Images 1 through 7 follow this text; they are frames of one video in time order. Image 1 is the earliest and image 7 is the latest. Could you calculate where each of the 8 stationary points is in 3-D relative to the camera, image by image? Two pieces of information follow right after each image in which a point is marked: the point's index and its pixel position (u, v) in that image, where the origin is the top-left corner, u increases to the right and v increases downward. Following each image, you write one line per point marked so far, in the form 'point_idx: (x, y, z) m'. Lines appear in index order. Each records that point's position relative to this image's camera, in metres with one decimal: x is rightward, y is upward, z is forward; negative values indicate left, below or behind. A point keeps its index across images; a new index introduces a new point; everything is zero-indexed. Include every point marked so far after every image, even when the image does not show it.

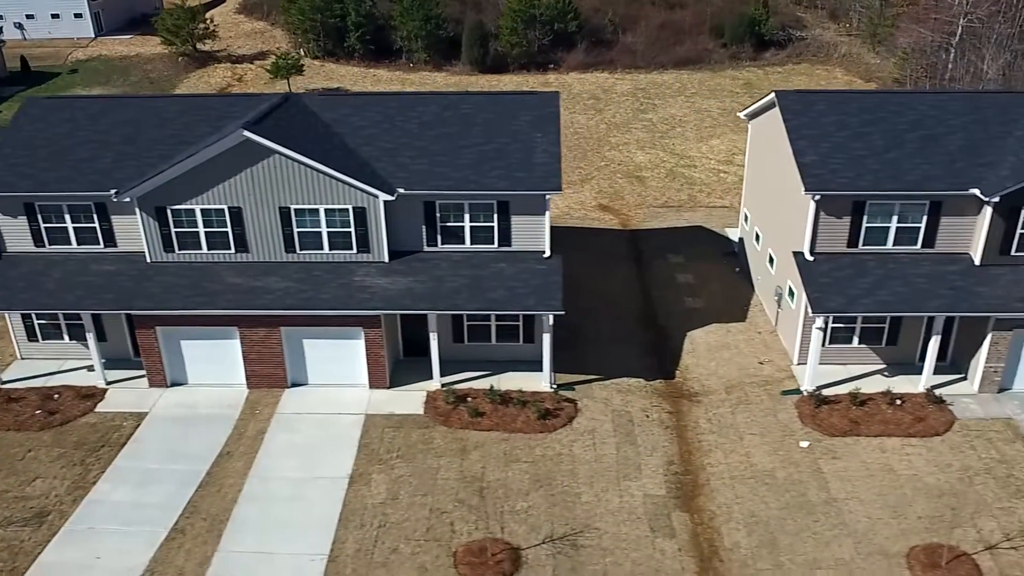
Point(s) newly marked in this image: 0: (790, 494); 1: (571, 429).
0: (+5.4, -4.0, +17.3) m
1: (+1.3, -3.0, +19.1) m
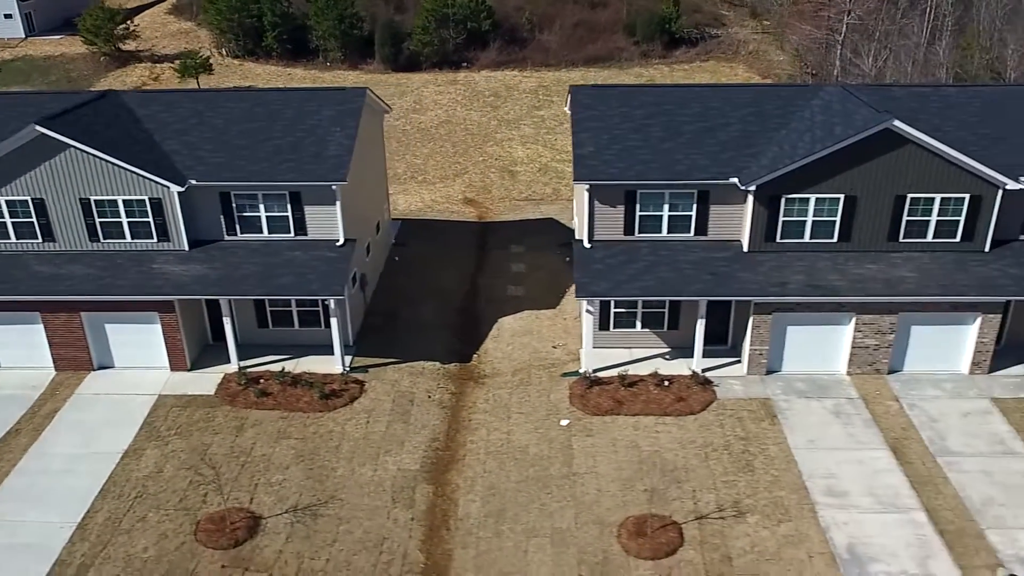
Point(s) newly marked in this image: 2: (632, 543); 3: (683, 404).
0: (+0.4, -3.7, +18.2) m
1: (-3.7, -2.7, +20.1) m
2: (+2.2, -4.7, +16.3) m
3: (+3.8, -2.6, +19.9) m
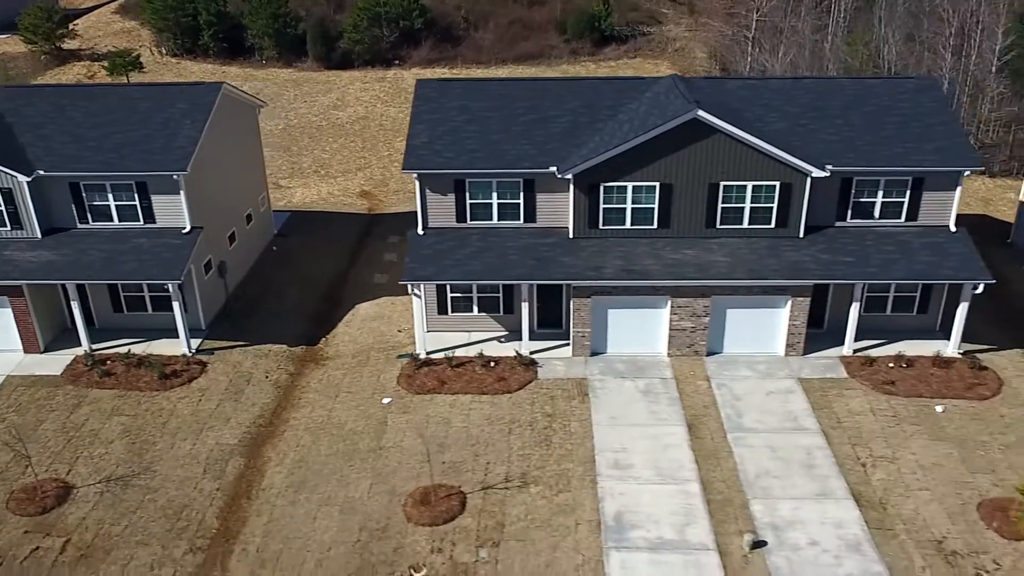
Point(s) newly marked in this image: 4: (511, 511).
0: (-3.6, -3.4, +19.1) m
1: (-7.8, -2.4, +21.1) m
2: (-1.9, -4.3, +17.1) m
3: (-0.2, -2.2, +20.8) m
4: (0.0, -4.3, +17.1) m
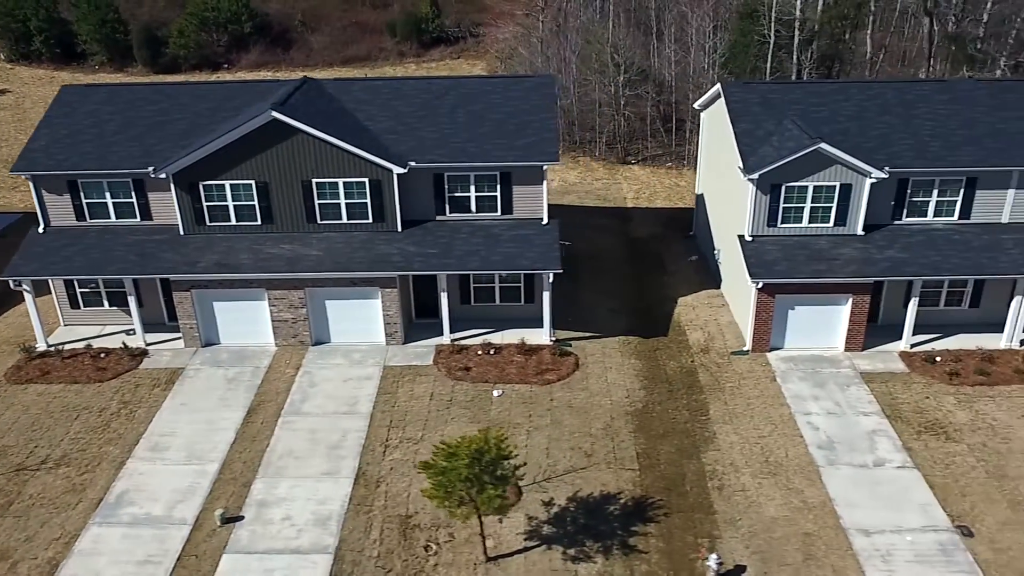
0: (-13.6, -3.3, +20.2) m
1: (-17.7, -2.3, +22.2) m
2: (-11.8, -4.2, +18.2) m
3: (-10.2, -2.1, +21.8) m
4: (-9.9, -4.2, +18.1) m
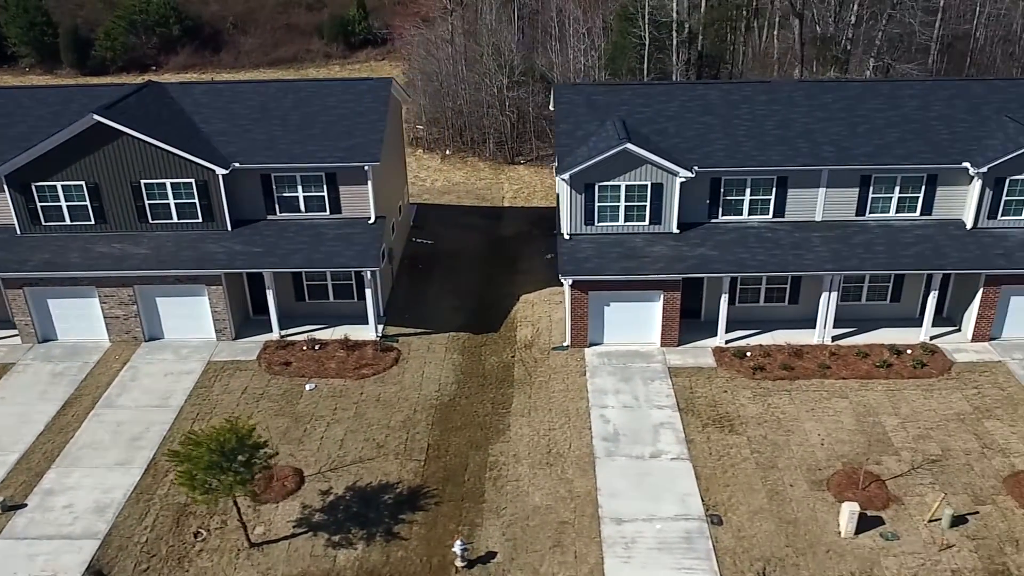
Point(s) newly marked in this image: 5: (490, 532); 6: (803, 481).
0: (-18.2, -3.2, +21.0) m
1: (-22.3, -2.2, +23.0) m
2: (-16.4, -4.1, +19.0) m
3: (-14.8, -2.0, +22.5) m
4: (-14.6, -4.1, +18.9) m
5: (-0.4, -4.8, +17.3) m
6: (+6.1, -4.1, +18.5) m
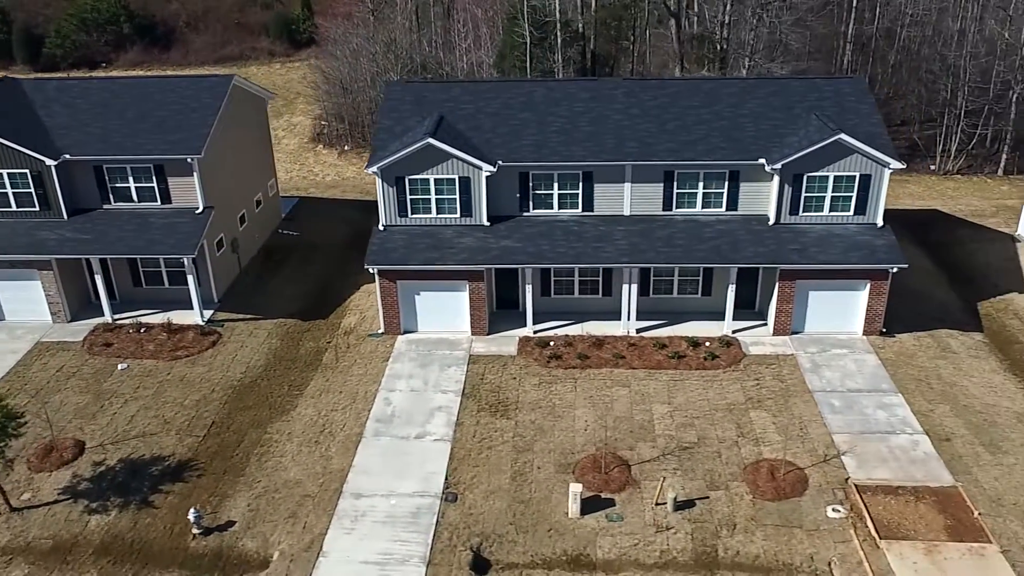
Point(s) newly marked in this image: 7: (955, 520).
0: (-23.3, -2.6, +22.7) m
1: (-27.3, -1.6, +24.8) m
2: (-21.7, -3.6, +20.6) m
3: (-19.8, -1.5, +24.1) m
4: (-19.8, -3.6, +20.4) m
5: (-5.7, -4.5, +18.3) m
6: (+0.9, -3.8, +19.2) m
7: (+8.6, -4.5, +17.2) m
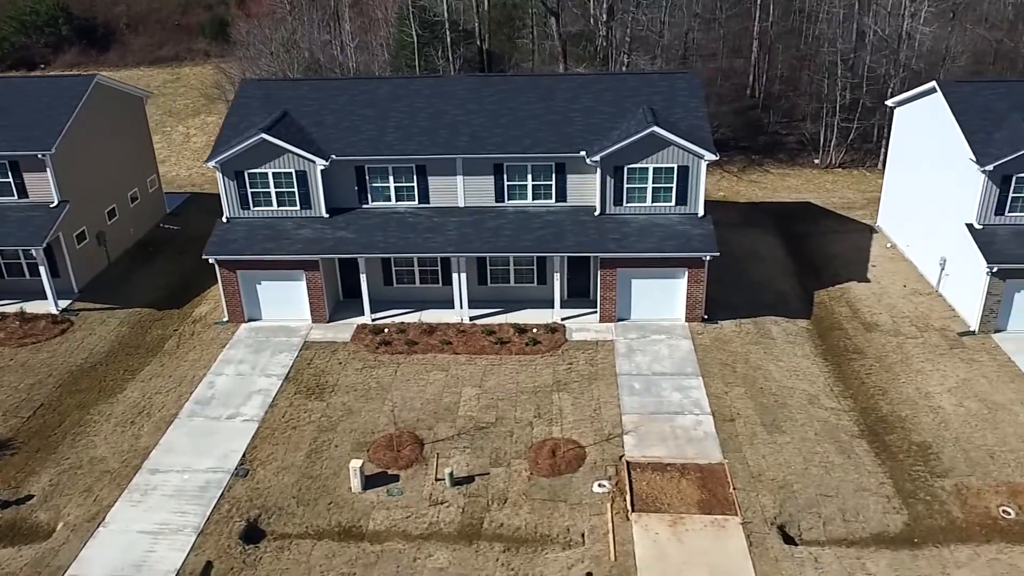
0: (-27.8, -2.3, +23.8) m
1: (-31.8, -1.3, +26.0) m
2: (-26.2, -3.3, +21.7) m
3: (-24.3, -1.2, +25.2) m
4: (-24.3, -3.3, +21.5) m
5: (-10.3, -4.2, +19.3) m
6: (-3.7, -3.5, +20.1) m
7: (+4.0, -4.2, +17.9) m
